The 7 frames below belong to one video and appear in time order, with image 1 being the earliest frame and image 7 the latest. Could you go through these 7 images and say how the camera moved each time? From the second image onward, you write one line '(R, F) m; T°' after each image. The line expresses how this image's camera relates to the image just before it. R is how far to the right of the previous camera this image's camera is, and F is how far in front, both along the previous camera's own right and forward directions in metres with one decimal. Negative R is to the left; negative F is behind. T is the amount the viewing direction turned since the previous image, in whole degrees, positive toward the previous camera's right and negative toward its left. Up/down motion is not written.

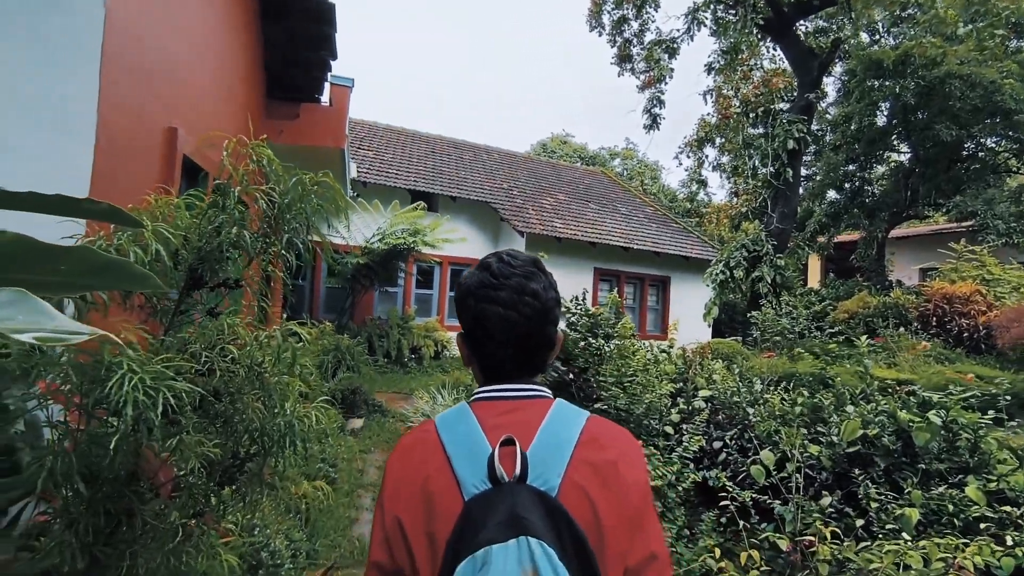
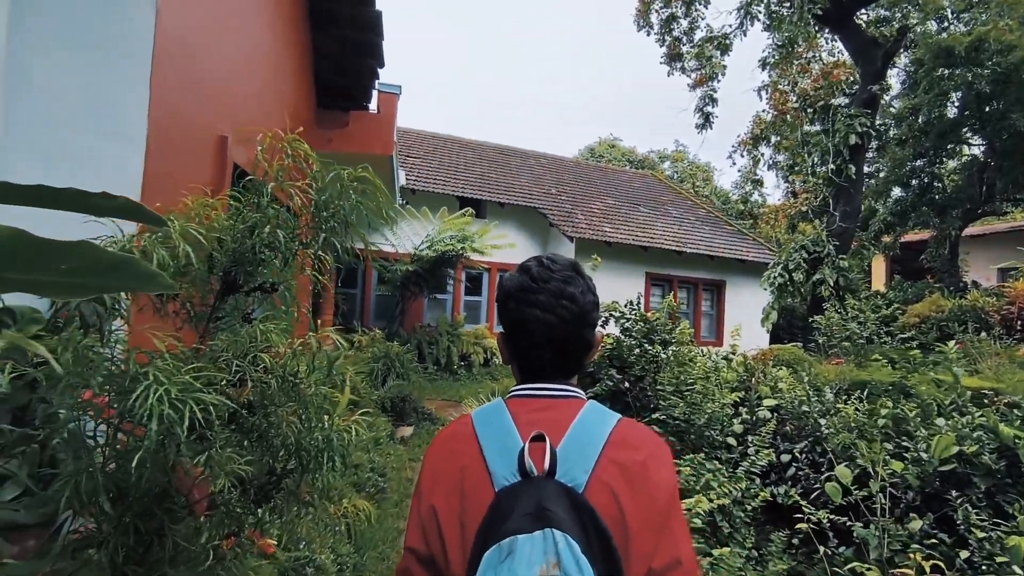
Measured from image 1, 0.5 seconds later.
(0.0, +0.2) m; -4°
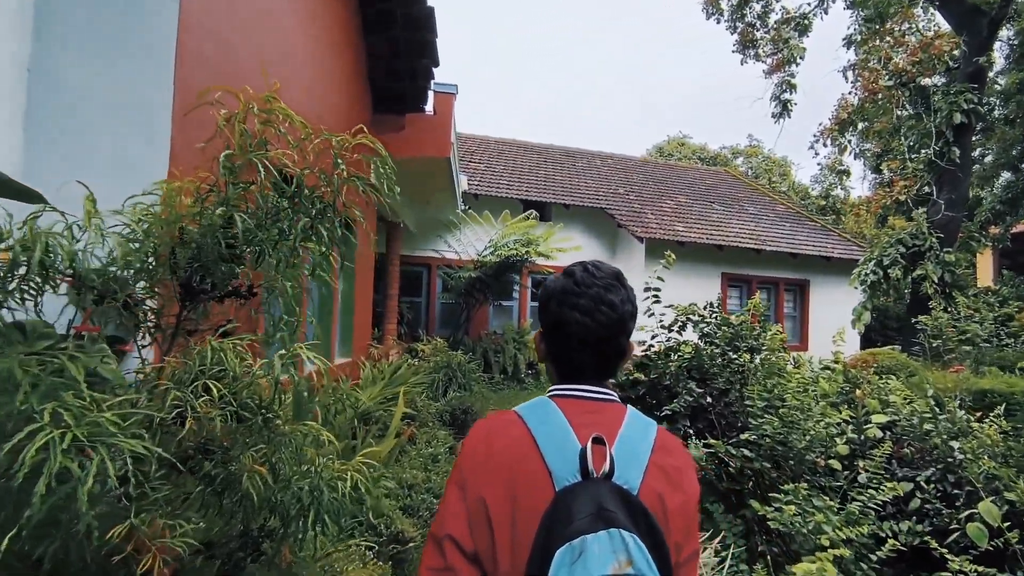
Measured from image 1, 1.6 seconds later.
(0.0, +0.4) m; -6°
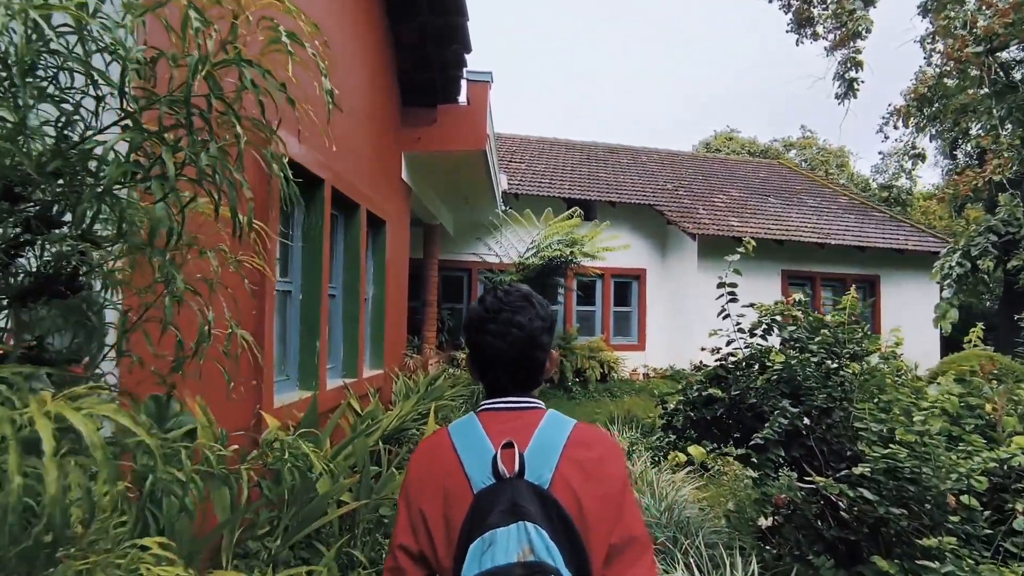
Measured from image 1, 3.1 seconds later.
(0.0, +0.6) m; -4°
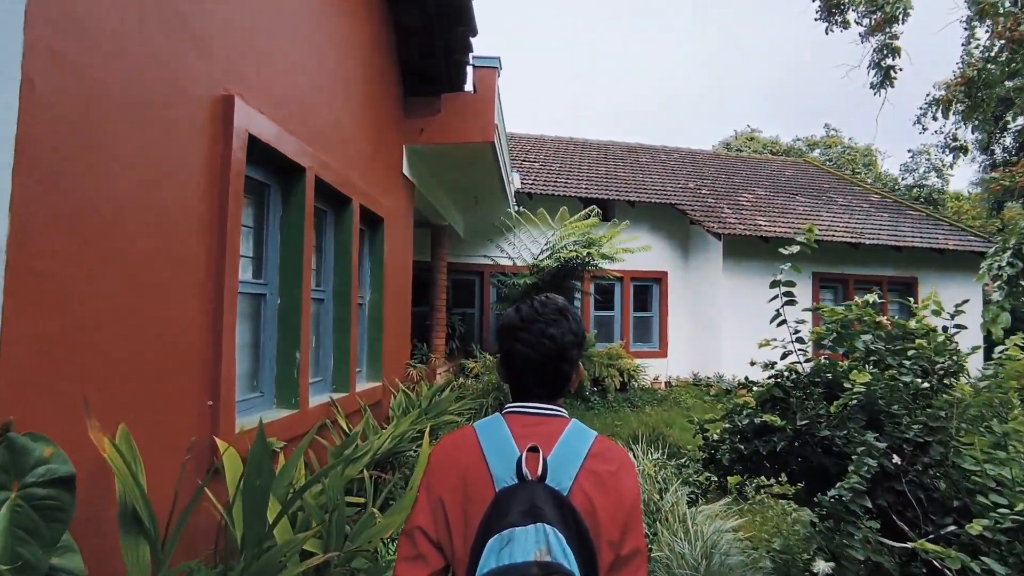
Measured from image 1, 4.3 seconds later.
(+0.1, +0.6) m; -2°
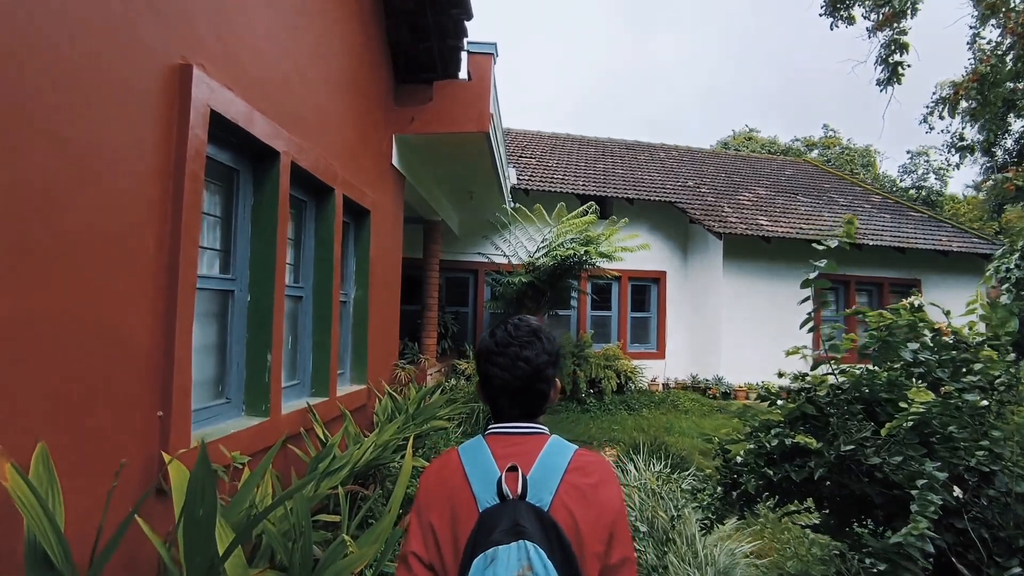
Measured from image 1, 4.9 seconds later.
(0.0, +0.3) m; 0°
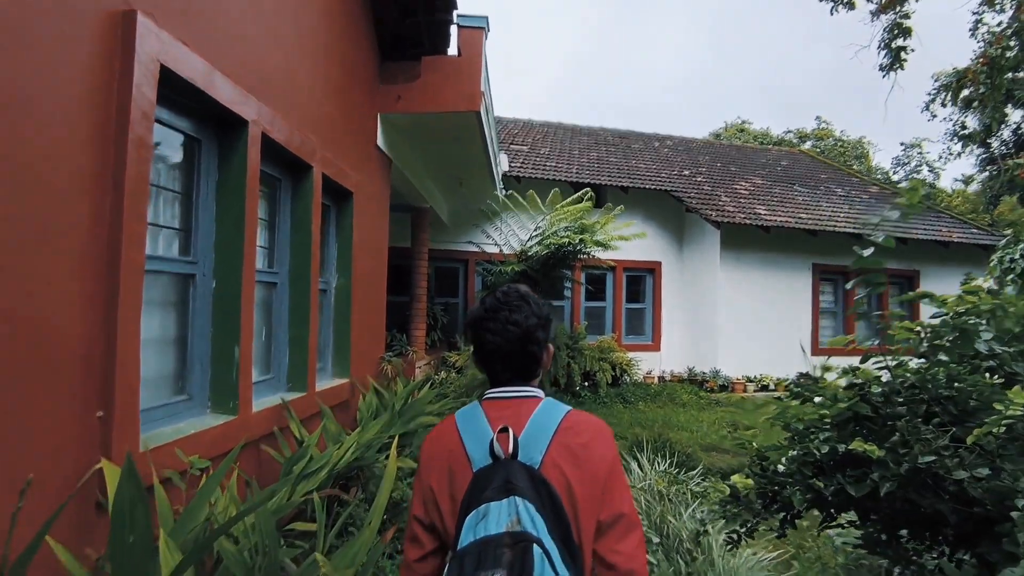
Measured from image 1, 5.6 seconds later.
(0.0, +0.3) m; +1°
